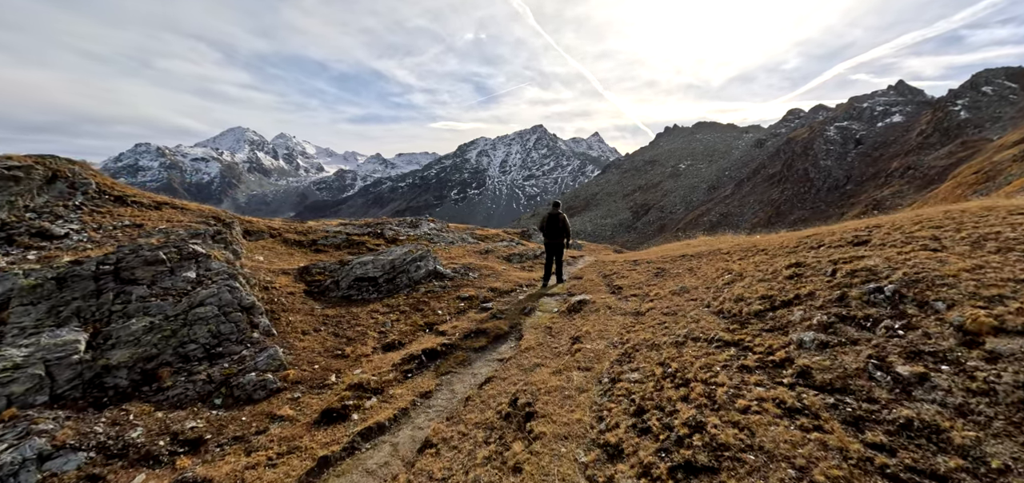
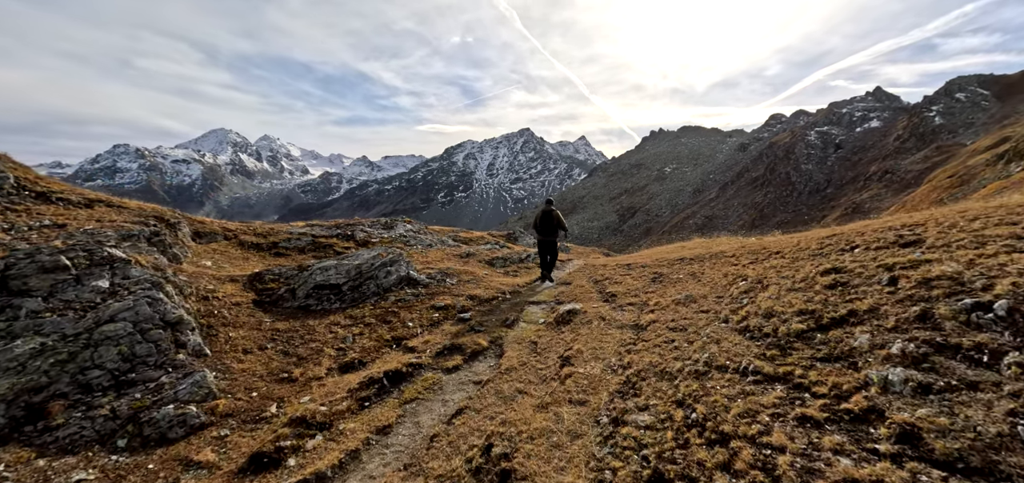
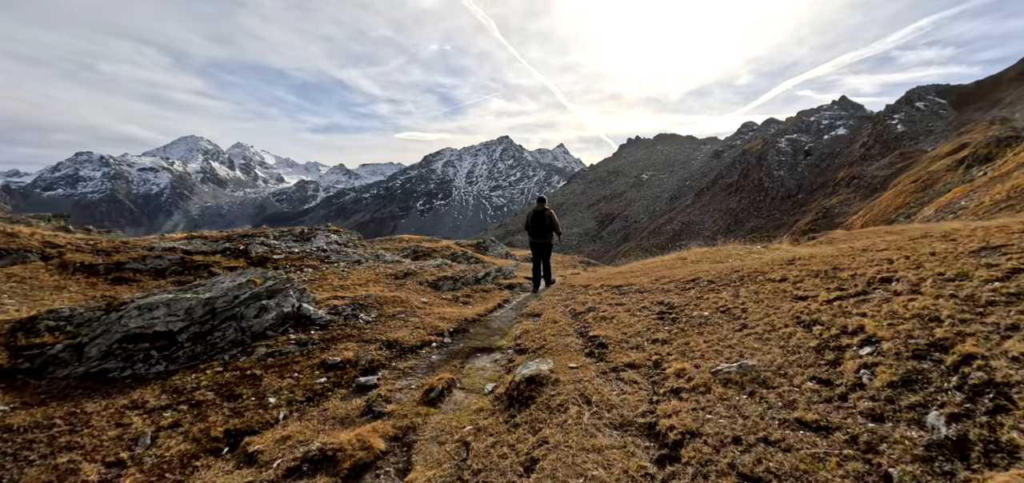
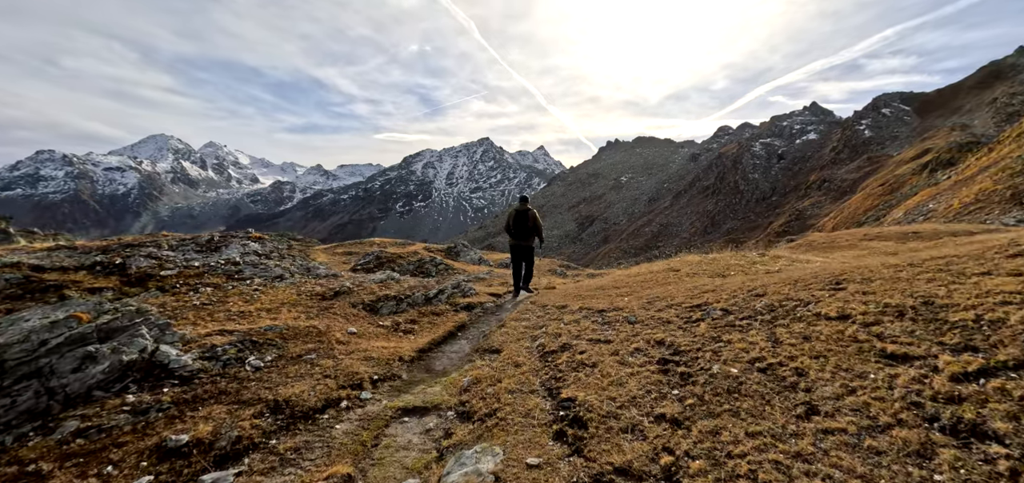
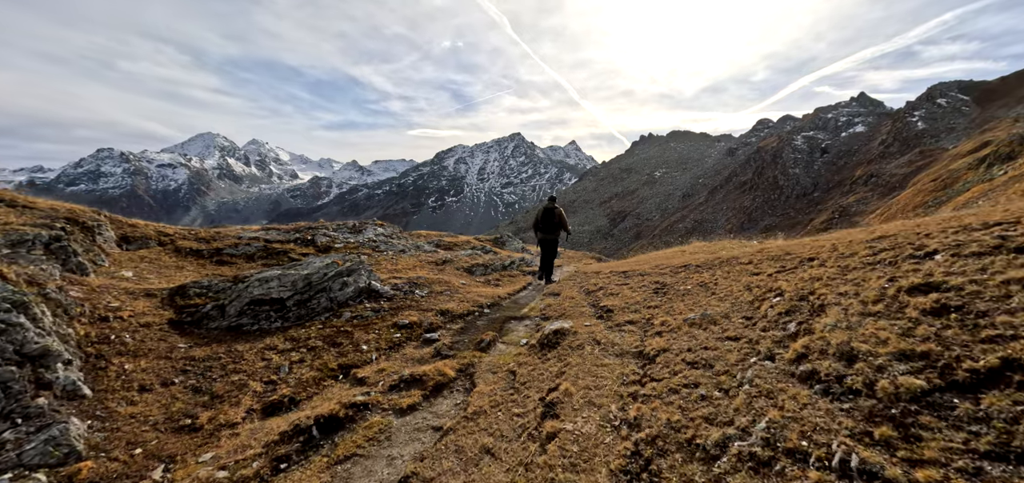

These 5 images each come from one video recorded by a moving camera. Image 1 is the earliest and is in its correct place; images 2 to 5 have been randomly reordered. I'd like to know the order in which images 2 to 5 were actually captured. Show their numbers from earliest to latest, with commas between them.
2, 5, 3, 4
